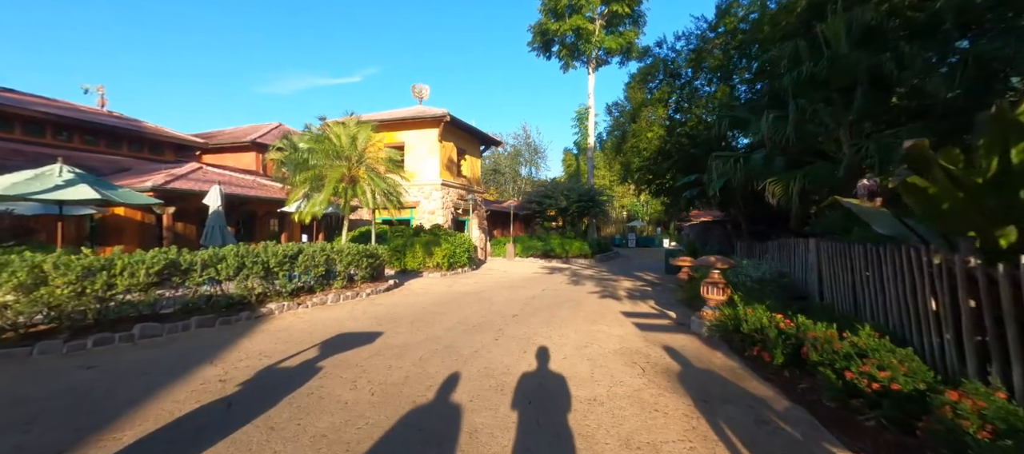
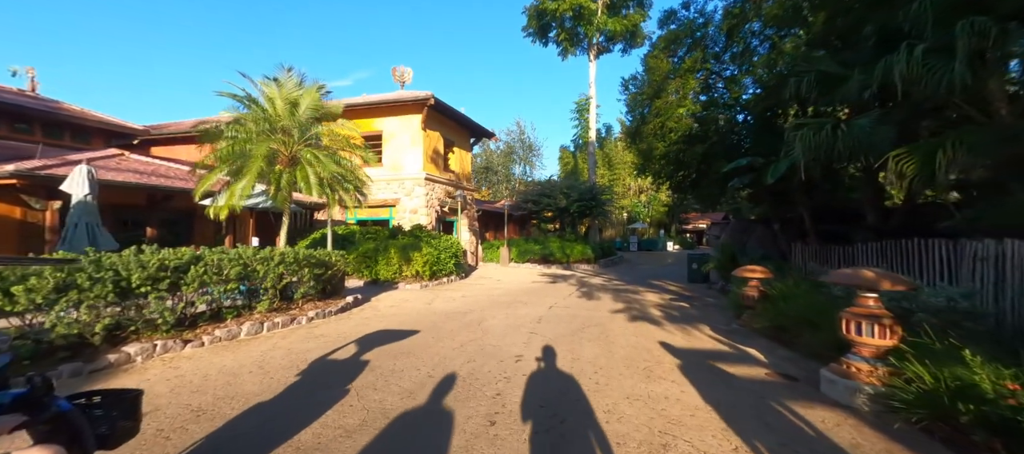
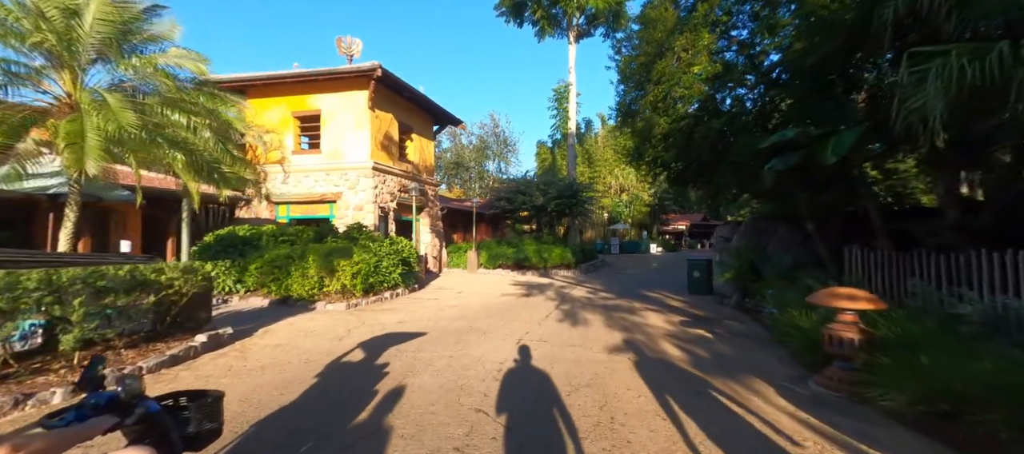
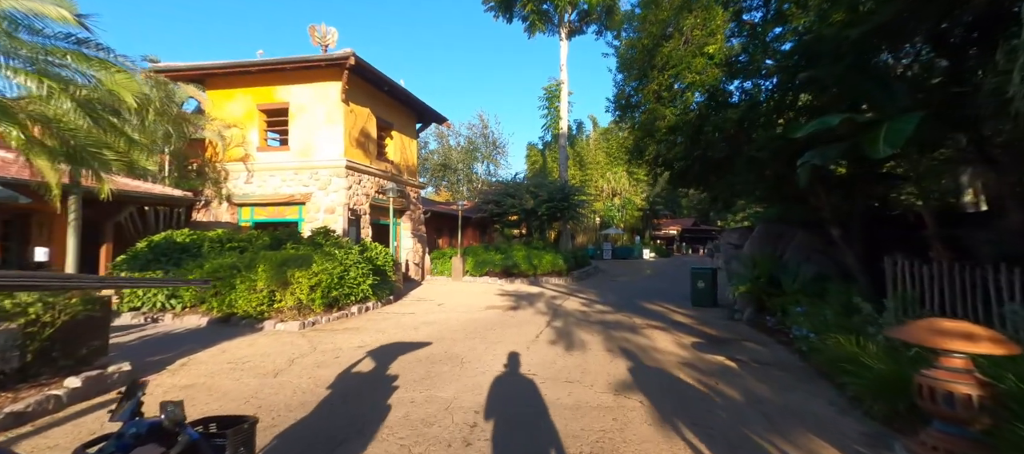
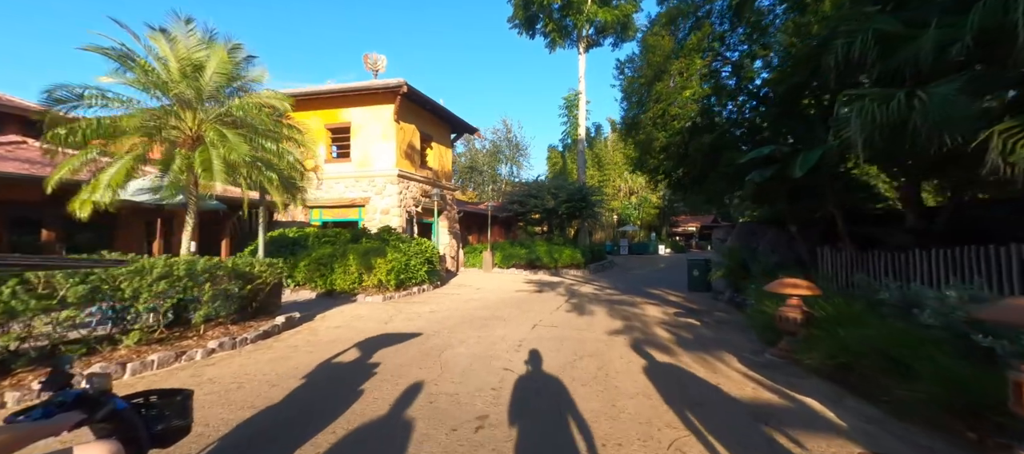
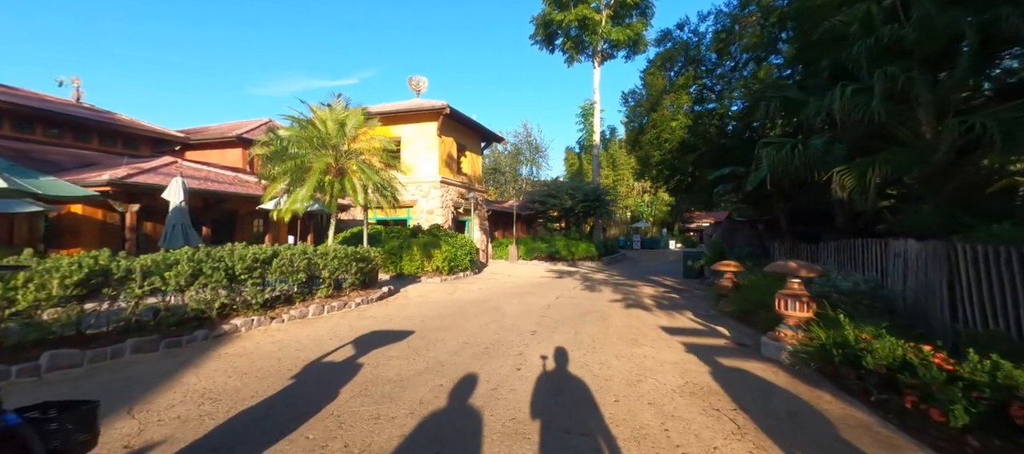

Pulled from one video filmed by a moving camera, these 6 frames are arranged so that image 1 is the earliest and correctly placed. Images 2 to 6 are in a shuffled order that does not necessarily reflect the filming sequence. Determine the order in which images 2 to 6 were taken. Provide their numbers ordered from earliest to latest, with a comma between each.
6, 2, 5, 3, 4
